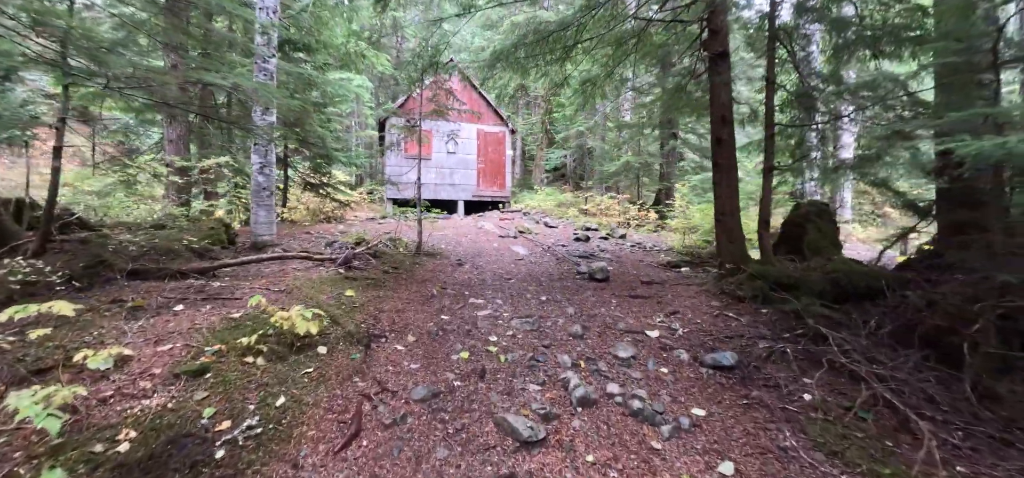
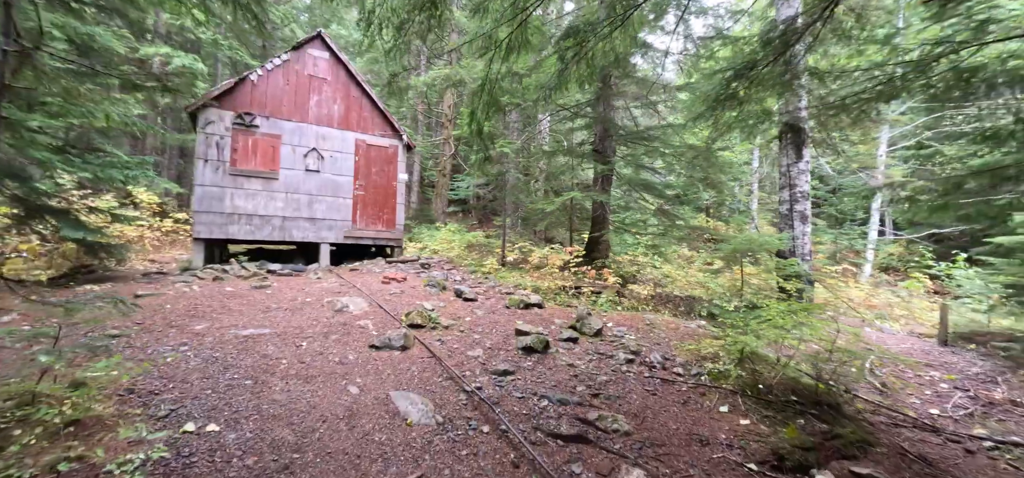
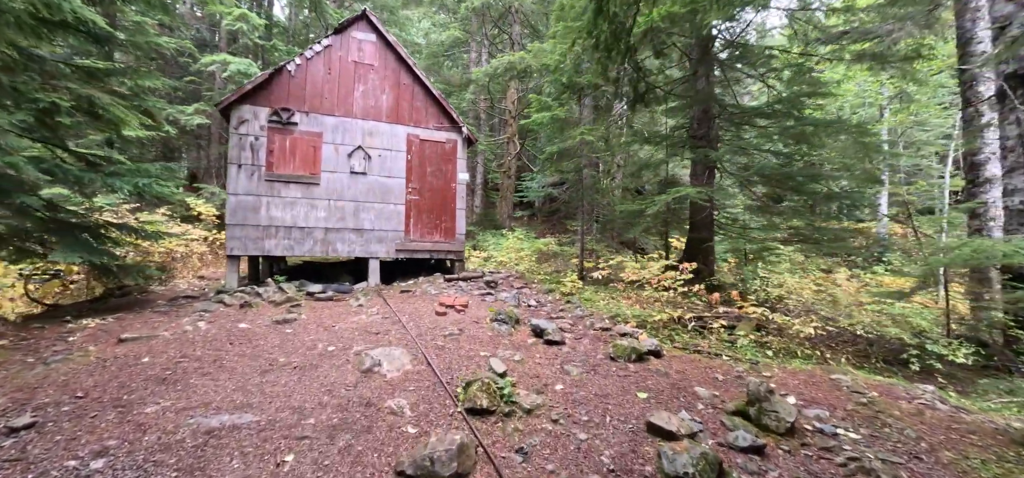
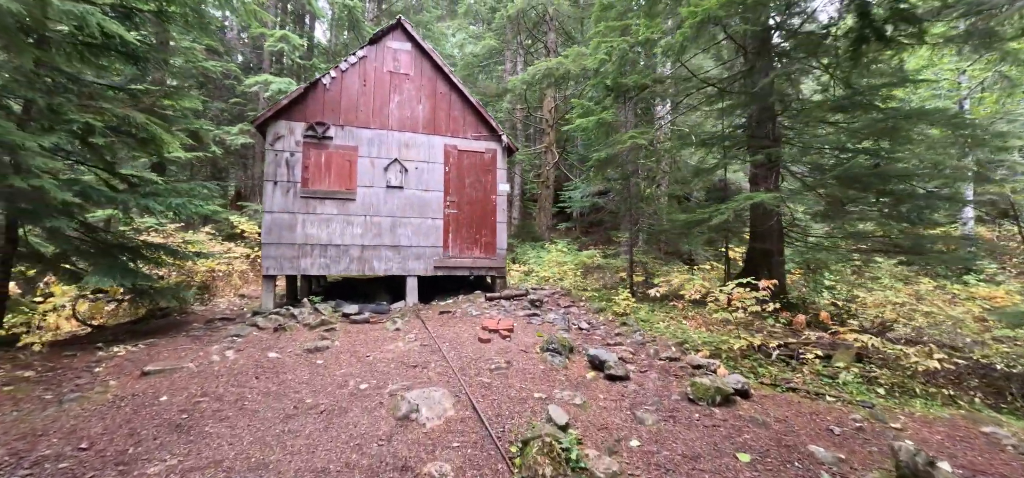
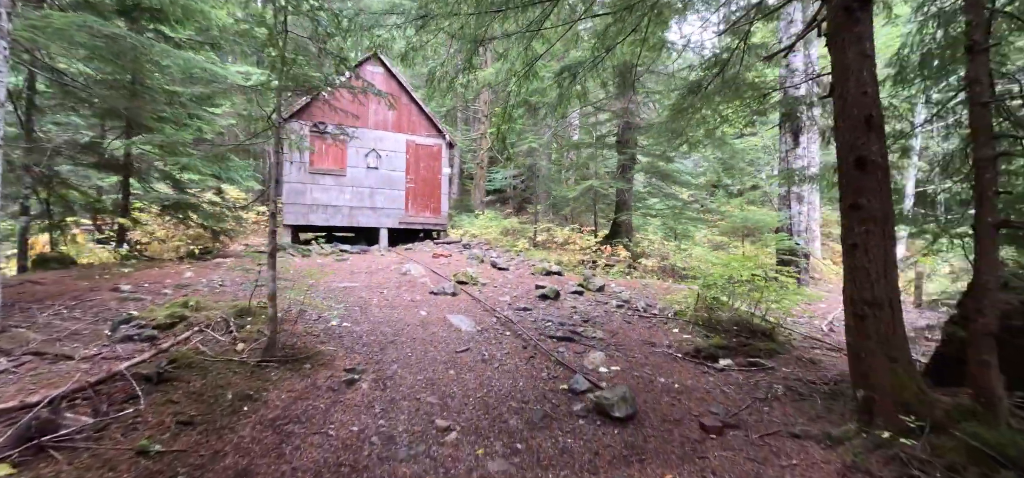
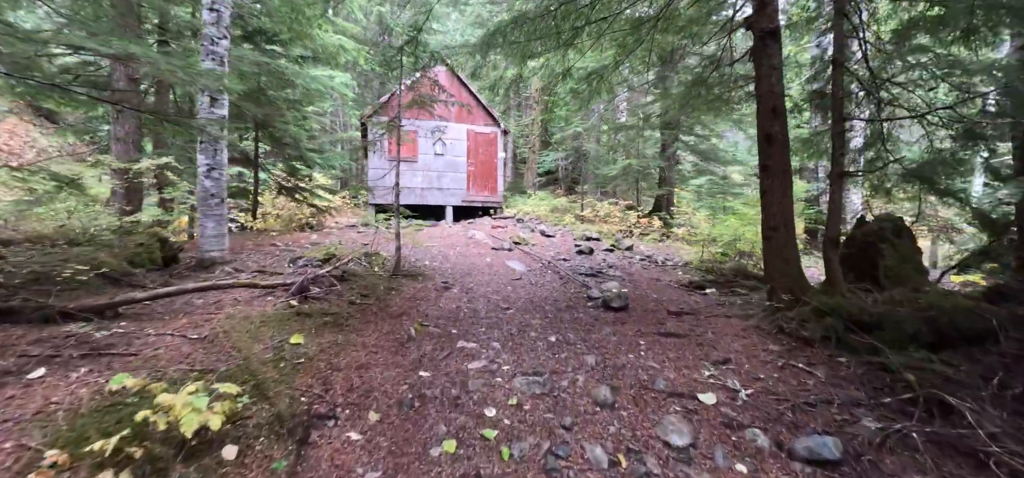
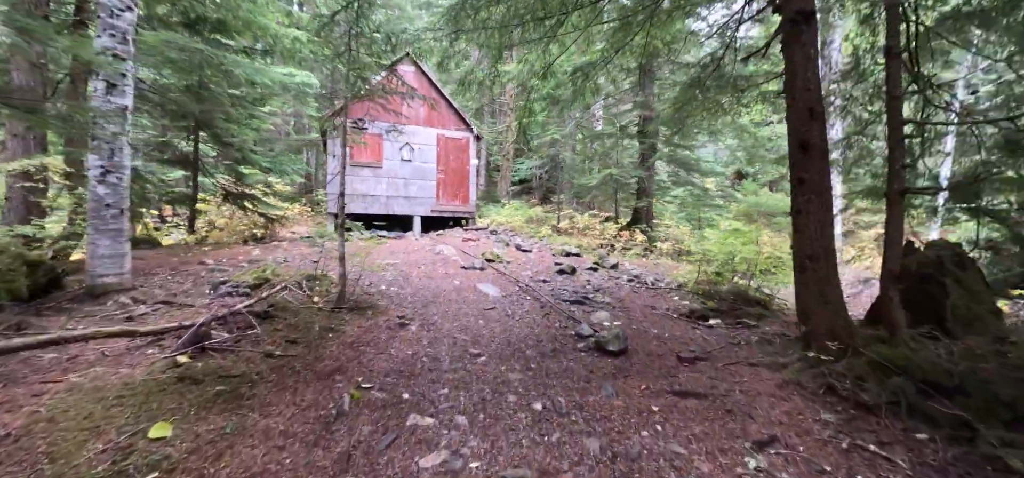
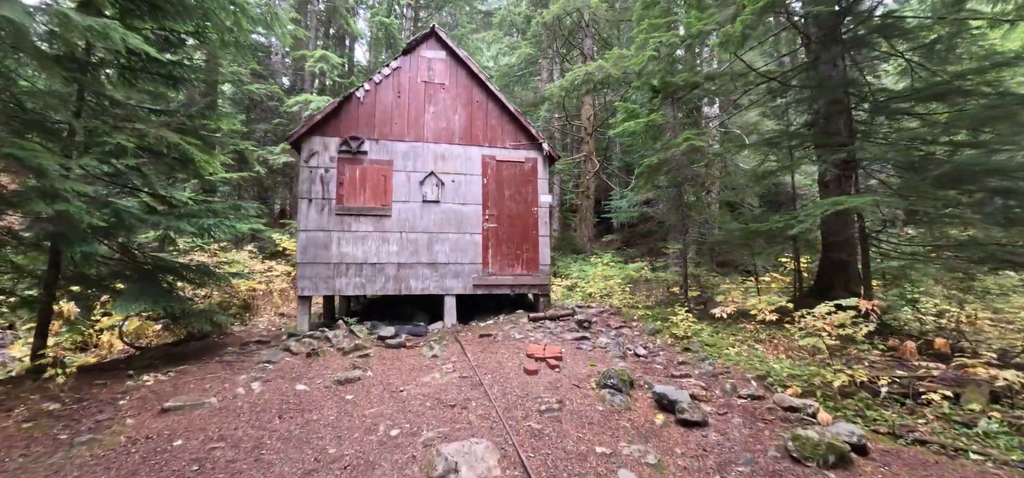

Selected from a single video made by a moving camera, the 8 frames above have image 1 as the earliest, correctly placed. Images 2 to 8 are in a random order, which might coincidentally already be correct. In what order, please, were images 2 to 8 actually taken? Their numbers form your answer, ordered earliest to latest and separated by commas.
6, 7, 5, 2, 3, 4, 8
